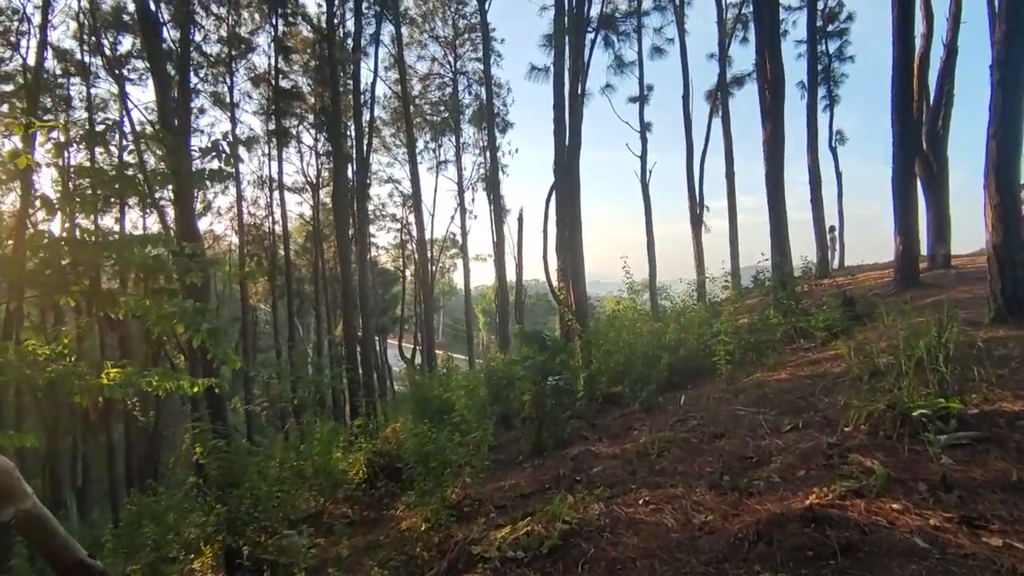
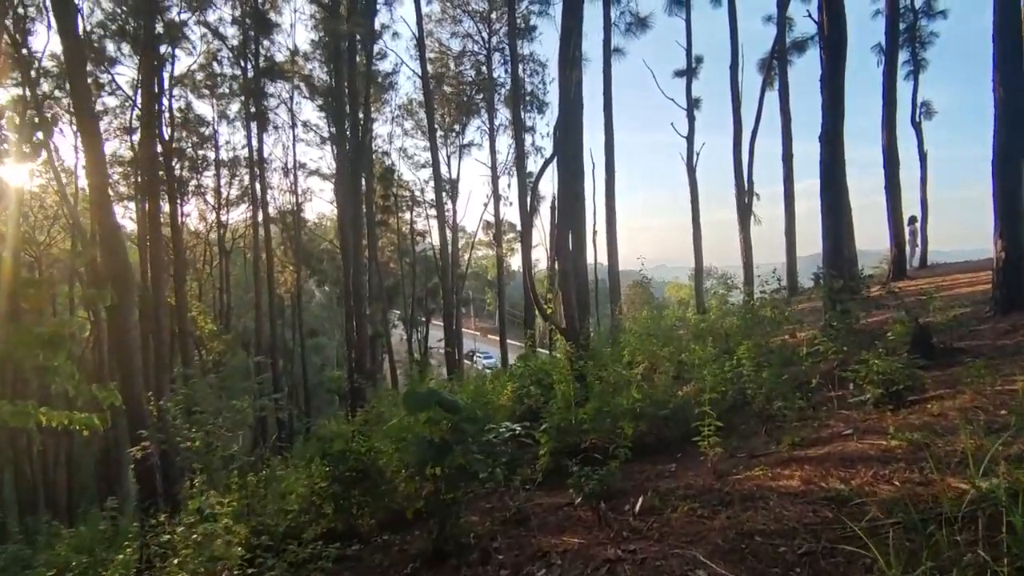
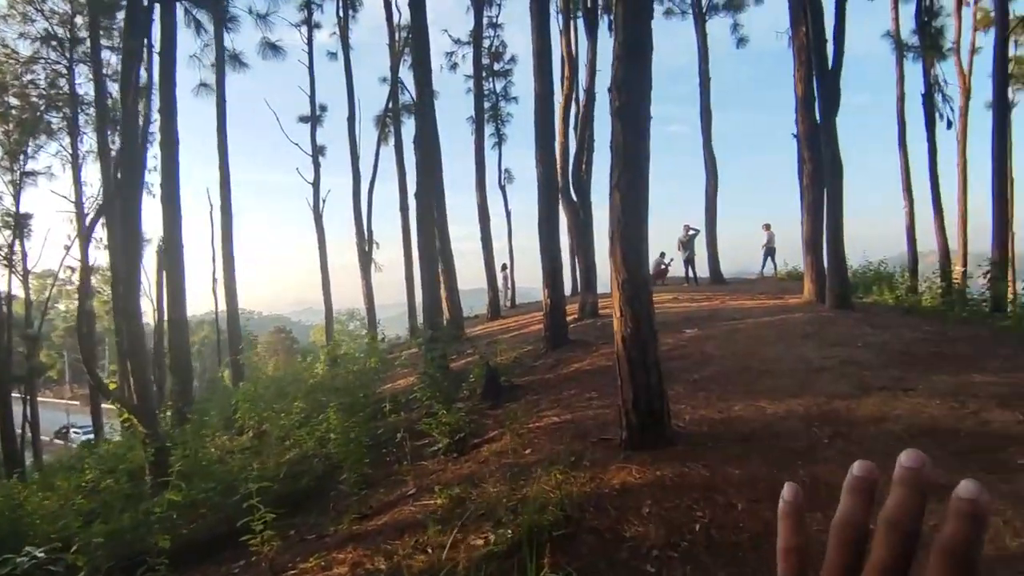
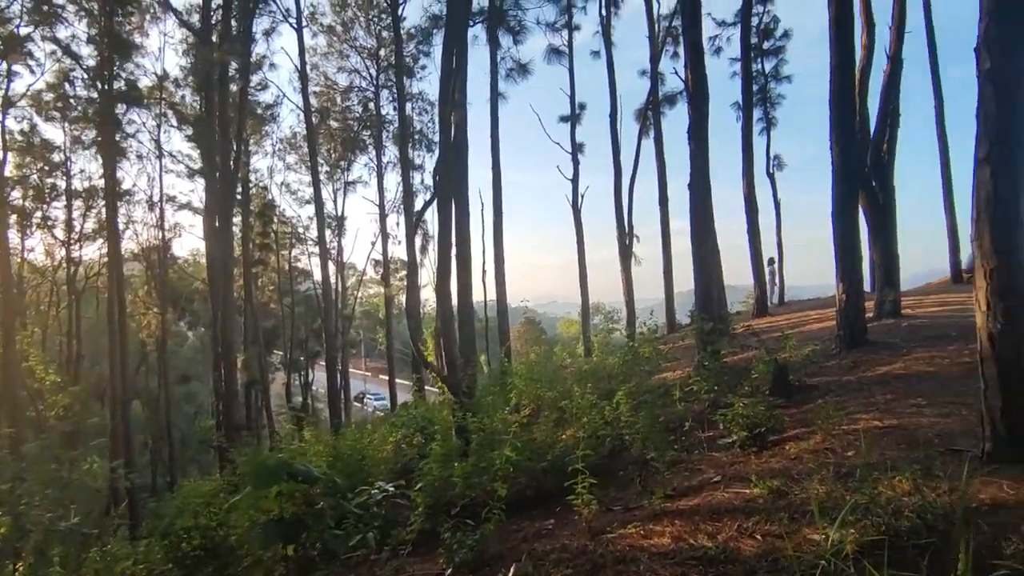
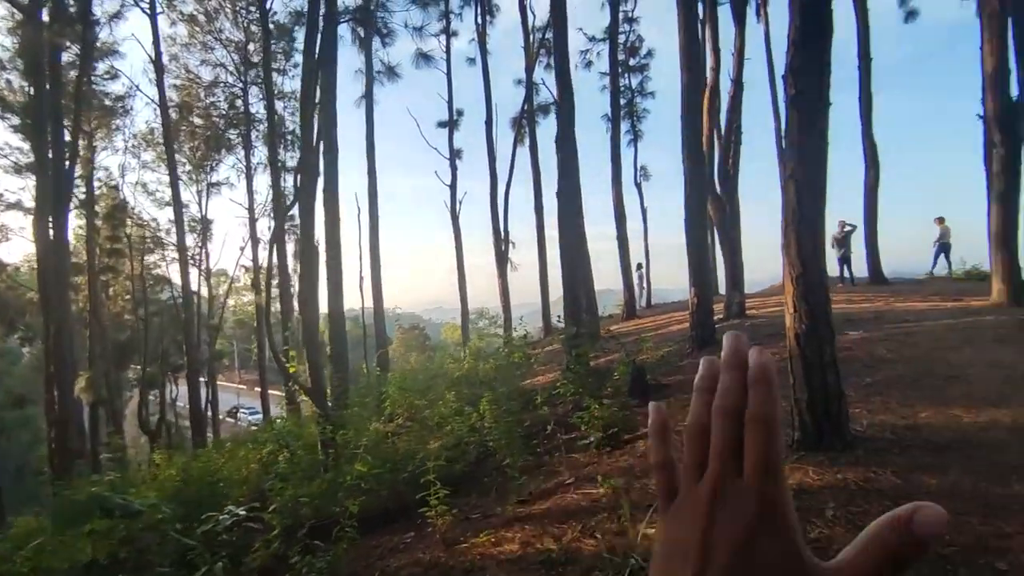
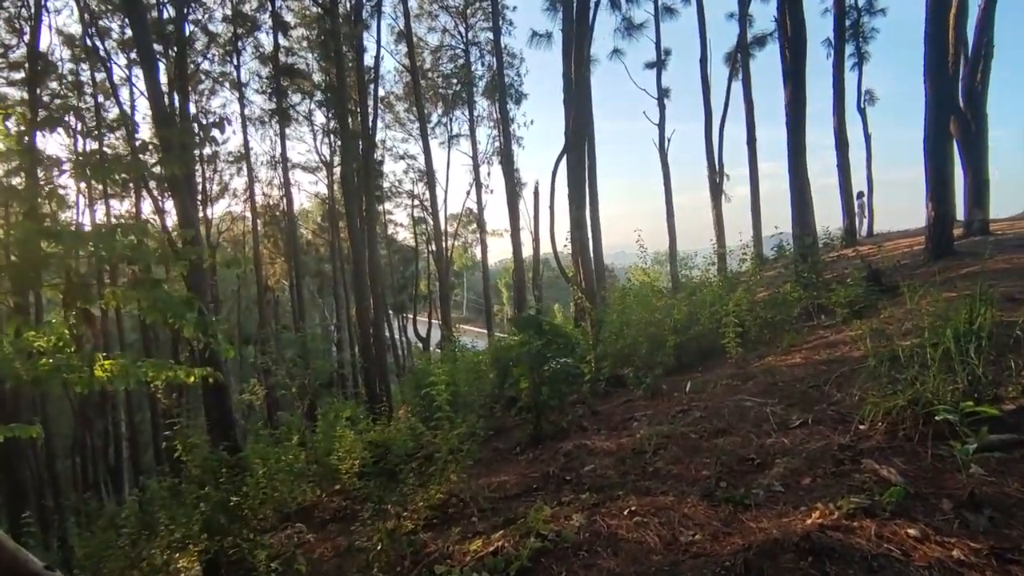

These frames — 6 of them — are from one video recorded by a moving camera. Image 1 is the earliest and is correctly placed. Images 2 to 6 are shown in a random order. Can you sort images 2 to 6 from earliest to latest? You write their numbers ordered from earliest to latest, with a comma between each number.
6, 2, 4, 5, 3
